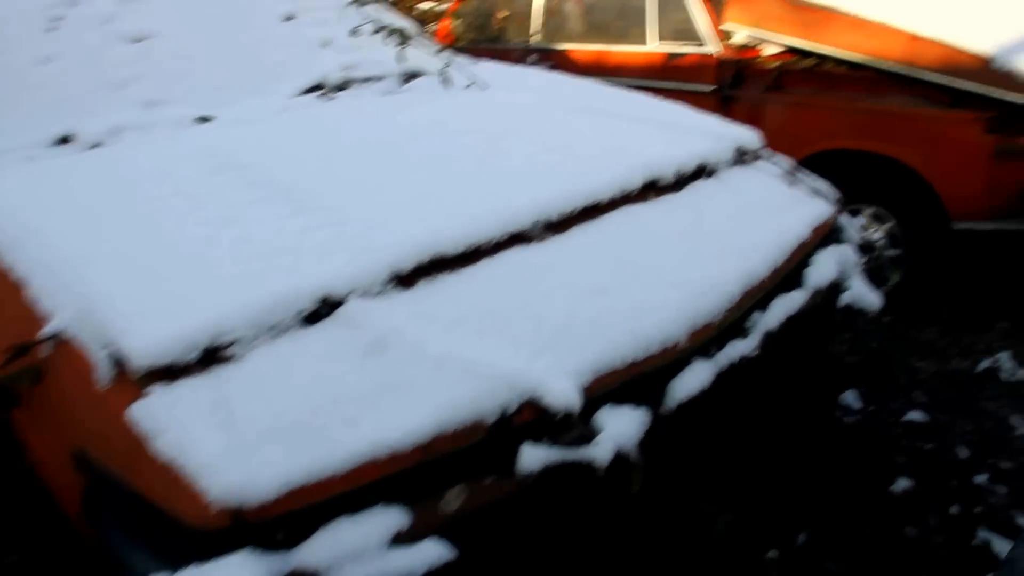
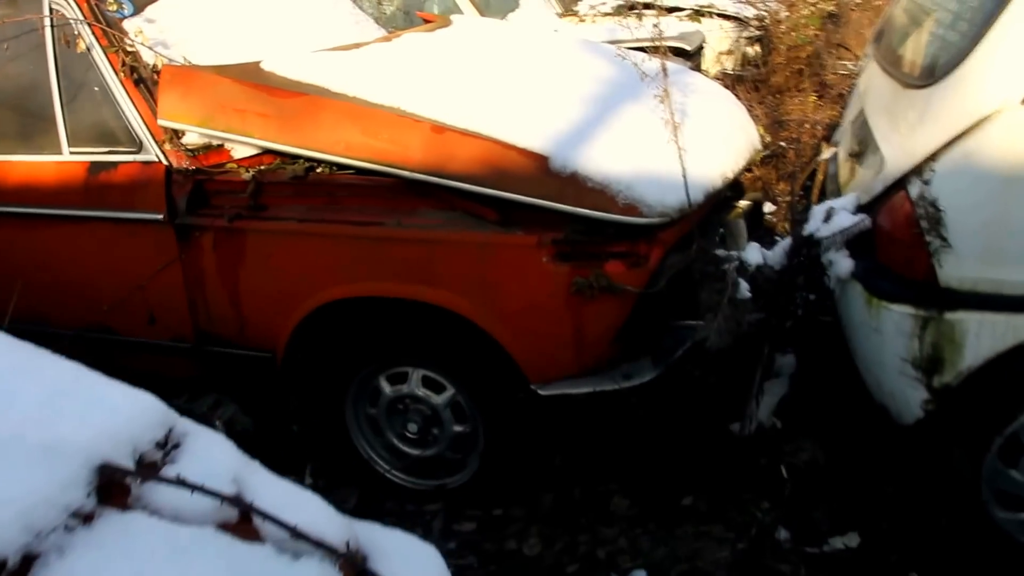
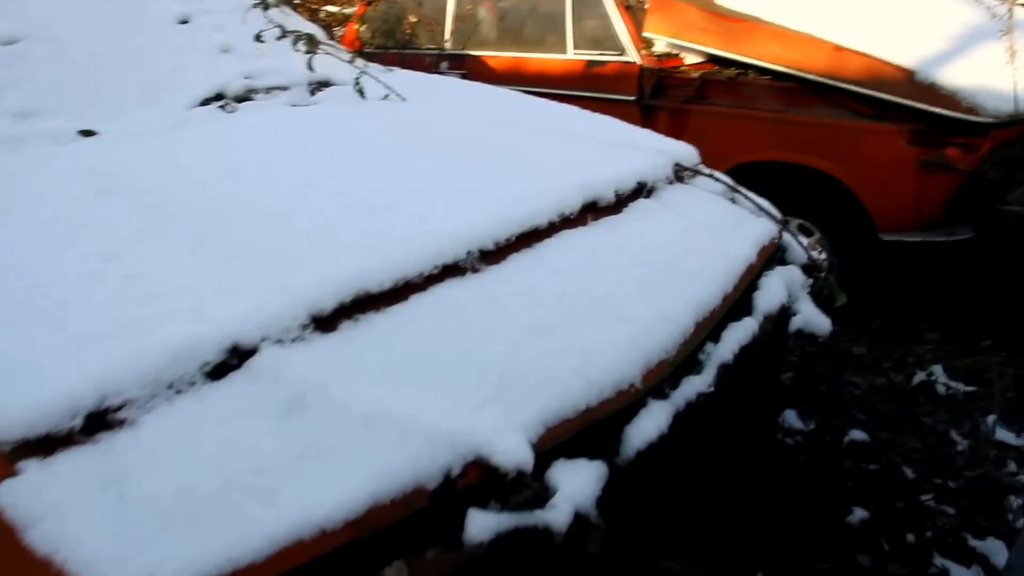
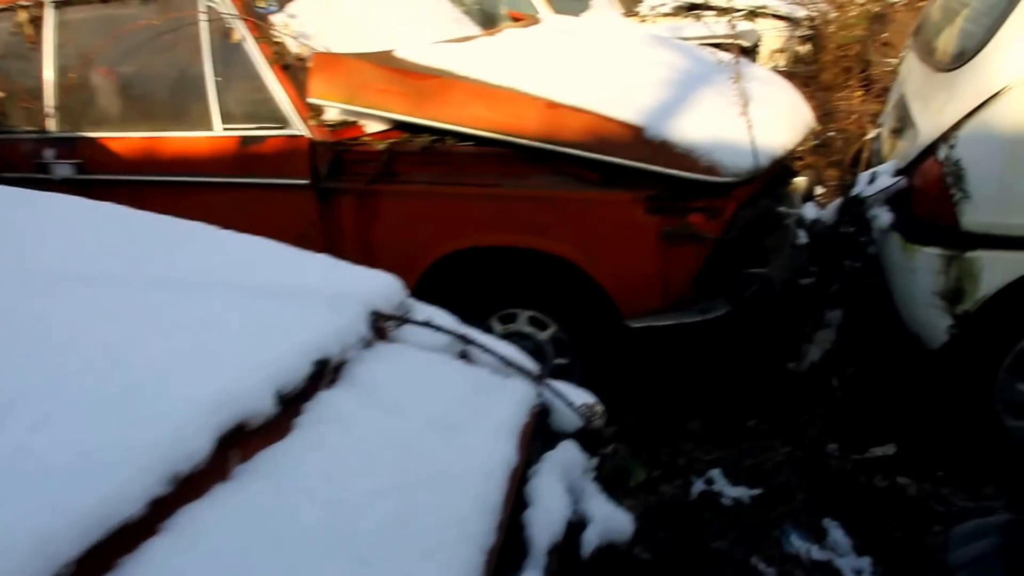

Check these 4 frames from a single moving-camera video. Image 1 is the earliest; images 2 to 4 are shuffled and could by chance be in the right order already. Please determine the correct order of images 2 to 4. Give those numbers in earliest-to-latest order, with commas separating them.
3, 4, 2
